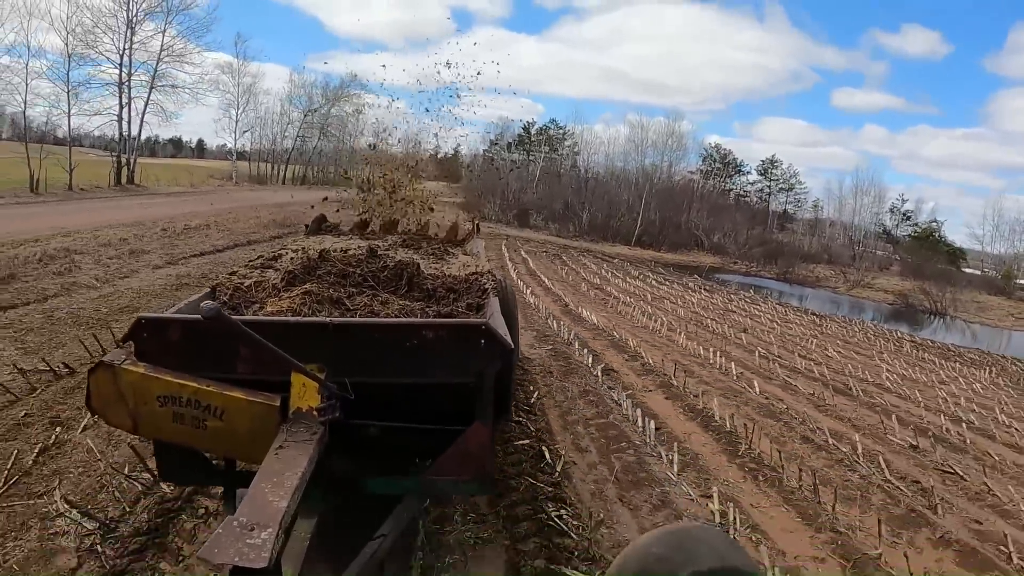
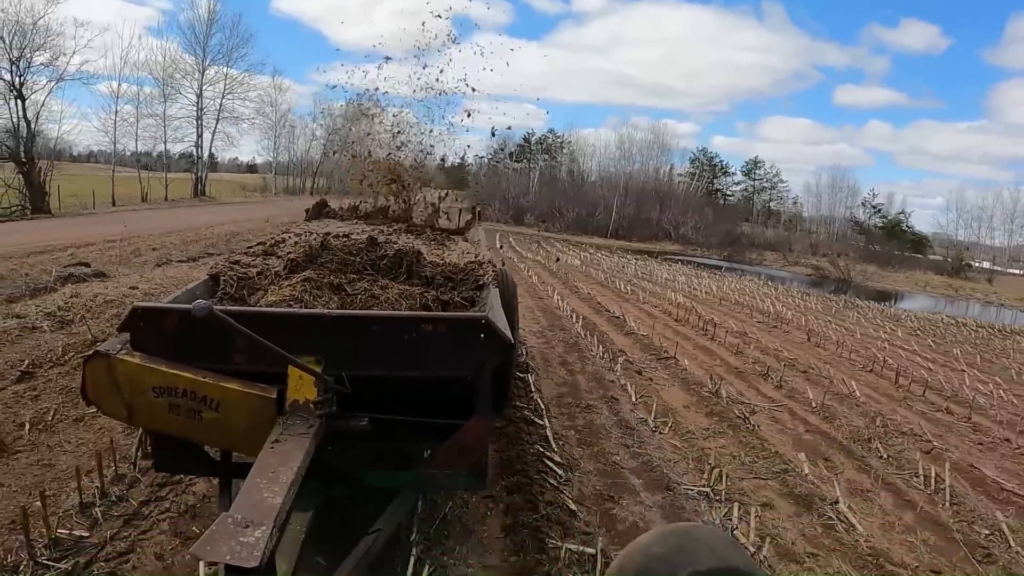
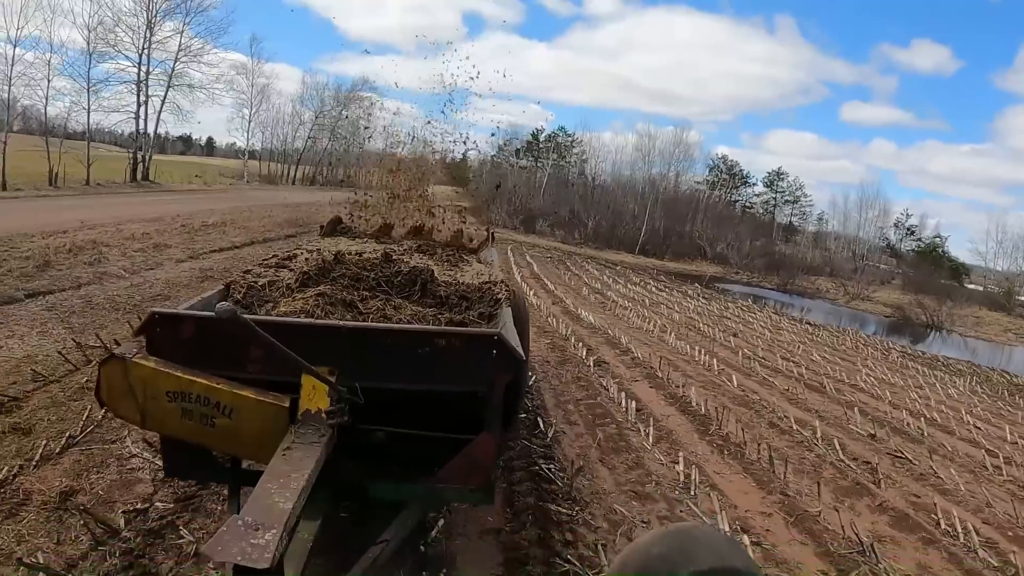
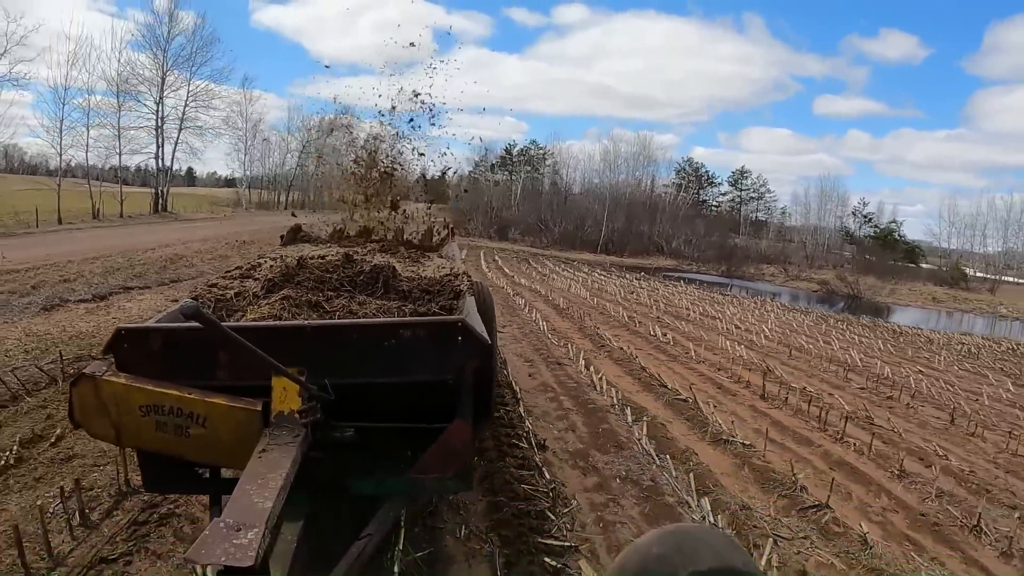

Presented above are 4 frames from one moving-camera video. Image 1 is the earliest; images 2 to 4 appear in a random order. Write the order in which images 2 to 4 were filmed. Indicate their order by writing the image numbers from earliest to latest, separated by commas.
3, 4, 2
